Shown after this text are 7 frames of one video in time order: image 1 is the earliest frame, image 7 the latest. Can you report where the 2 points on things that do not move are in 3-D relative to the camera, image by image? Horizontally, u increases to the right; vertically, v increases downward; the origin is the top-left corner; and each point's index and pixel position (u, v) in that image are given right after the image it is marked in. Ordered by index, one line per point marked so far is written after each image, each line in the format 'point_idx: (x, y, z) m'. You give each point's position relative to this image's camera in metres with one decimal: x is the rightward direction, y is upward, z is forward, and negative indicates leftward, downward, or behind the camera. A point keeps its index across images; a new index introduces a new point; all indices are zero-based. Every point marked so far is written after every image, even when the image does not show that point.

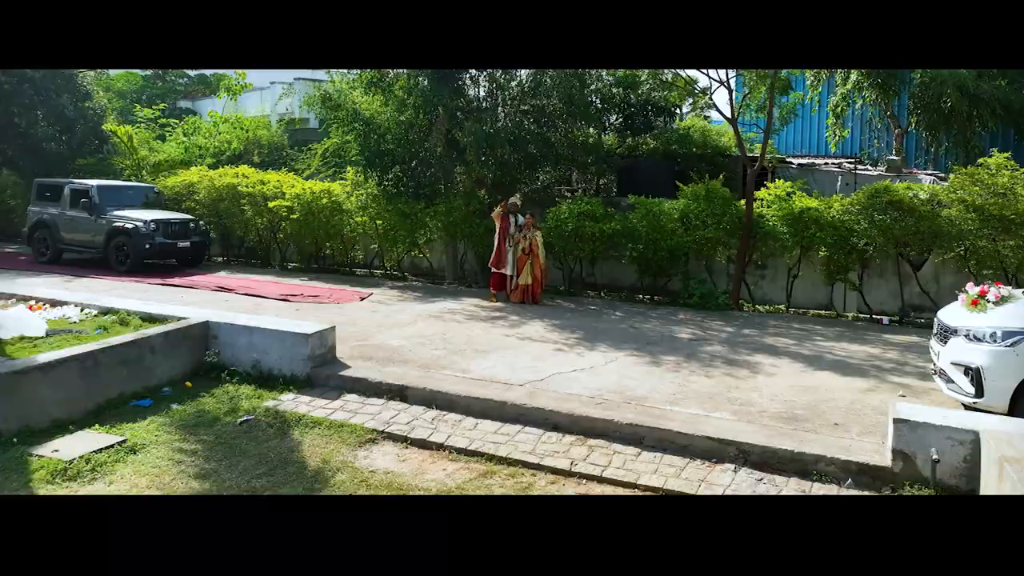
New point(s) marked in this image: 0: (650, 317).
0: (+0.6, -0.1, +3.2) m
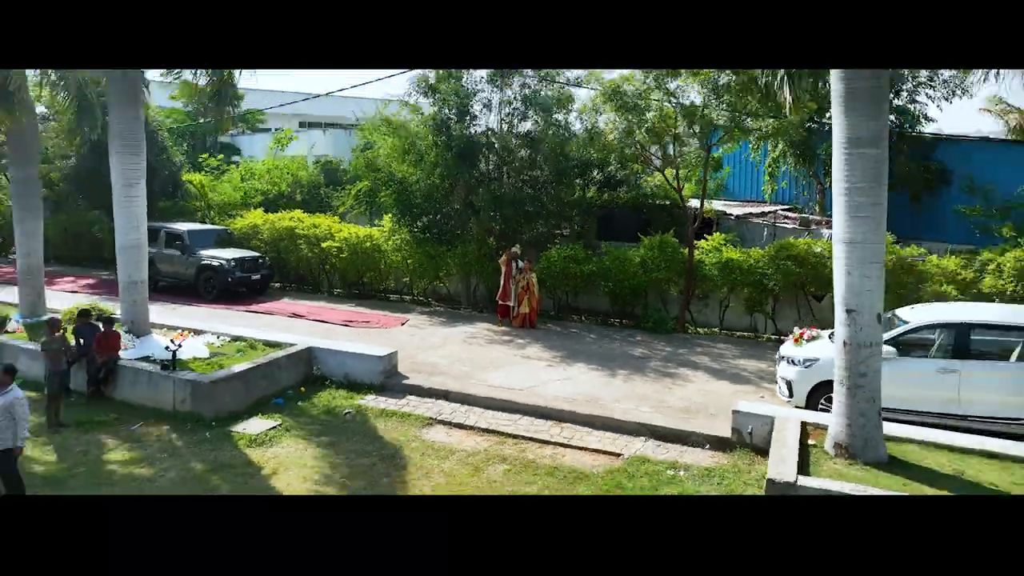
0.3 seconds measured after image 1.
0: (+0.6, -0.3, +4.4) m
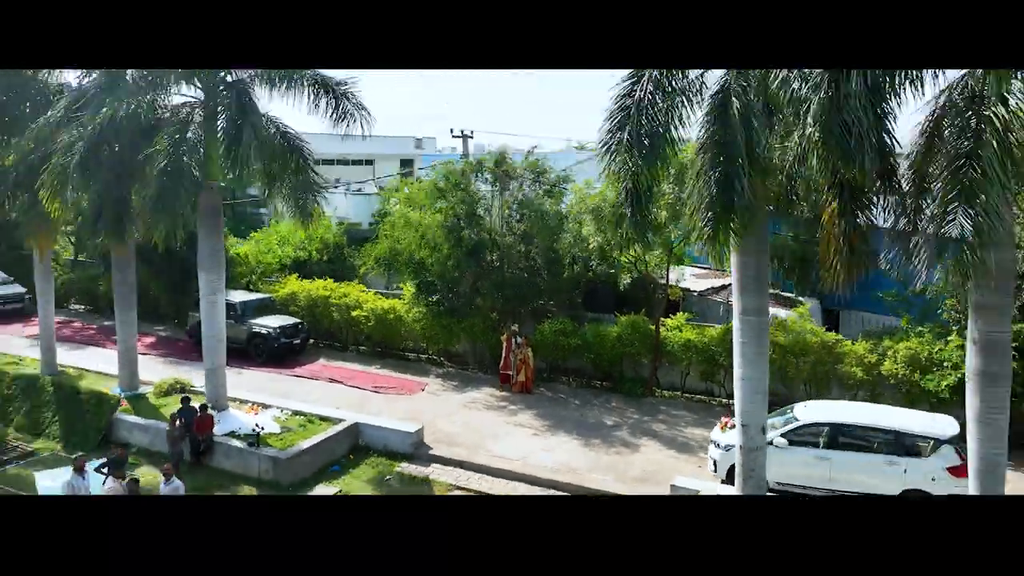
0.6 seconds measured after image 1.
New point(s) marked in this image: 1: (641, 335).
0: (+0.6, -0.8, +5.4) m
1: (+0.8, -0.4, +5.6) m
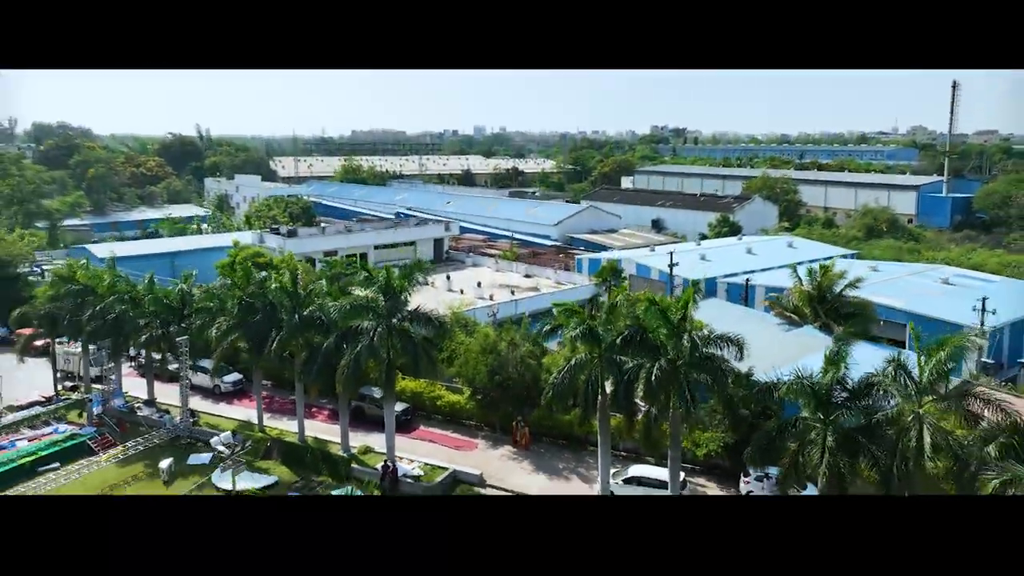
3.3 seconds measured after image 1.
0: (+0.7, -2.6, +11.8) m
1: (+0.9, -2.2, +11.9) m
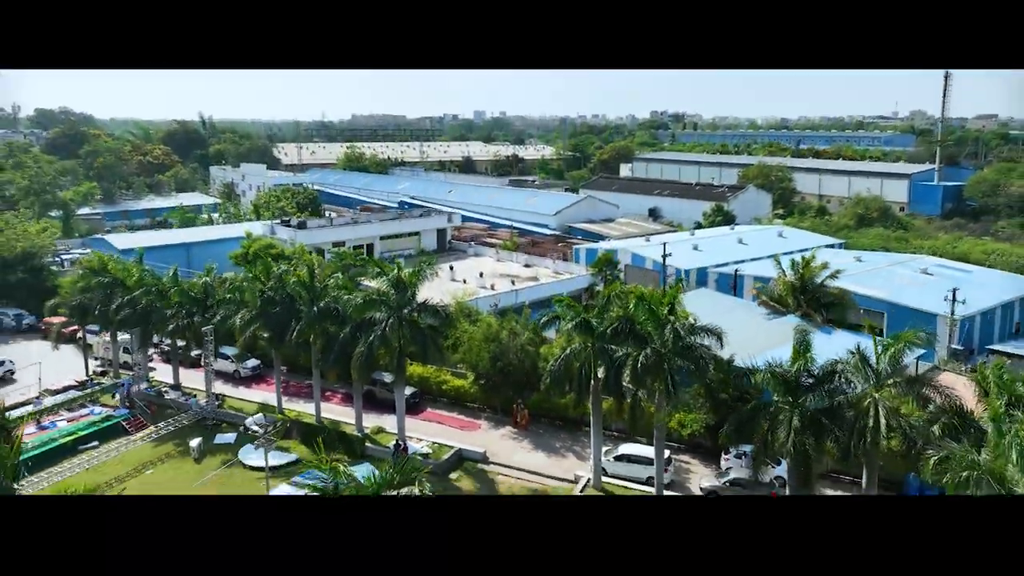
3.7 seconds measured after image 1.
0: (+0.7, -2.4, +12.8) m
1: (+0.9, -2.0, +13.0) m
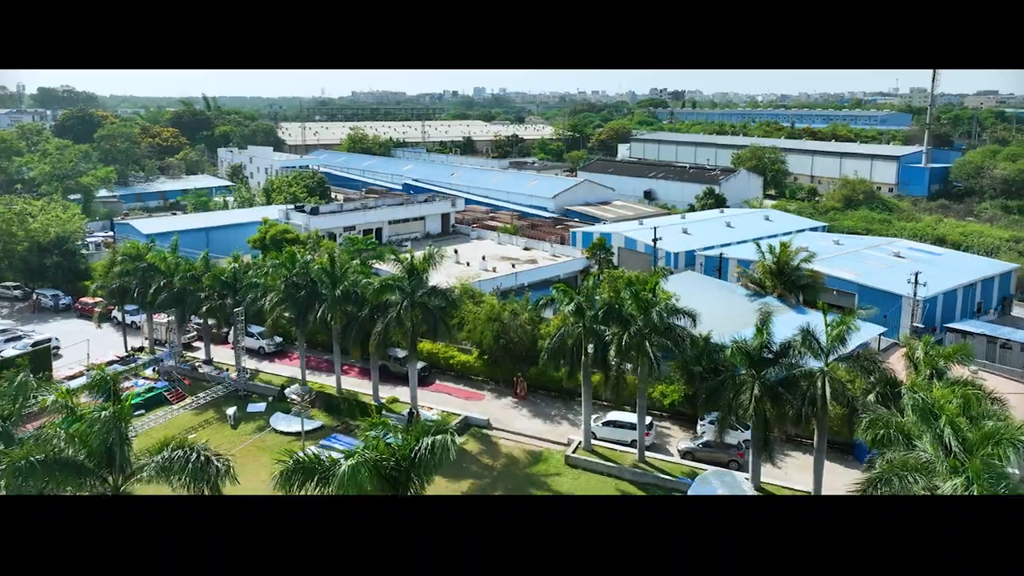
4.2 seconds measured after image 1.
0: (+0.7, -2.2, +14.3) m
1: (+0.9, -1.8, +14.5) m
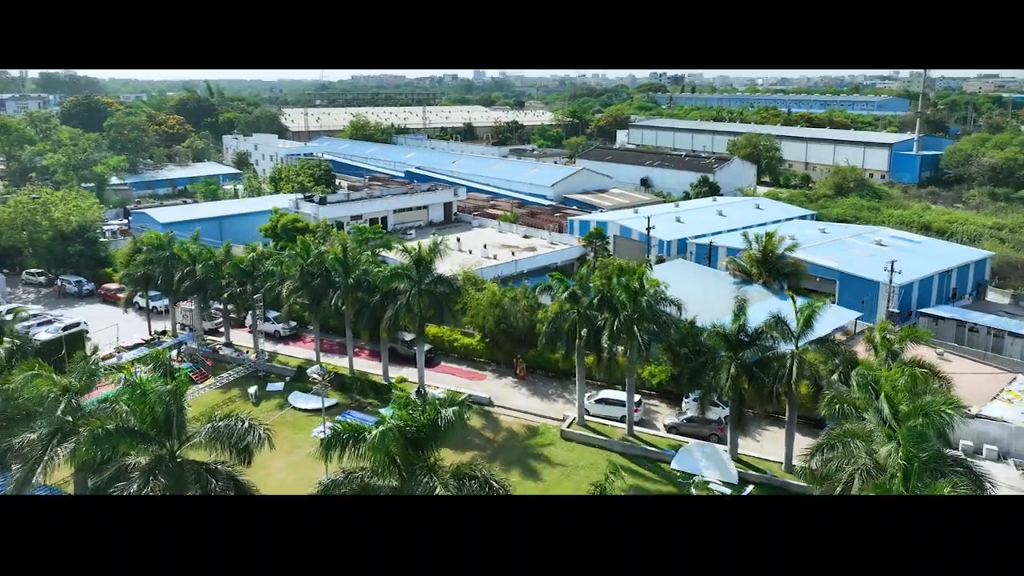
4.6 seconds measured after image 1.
0: (+0.7, -1.9, +15.4) m
1: (+0.9, -1.5, +15.6) m
